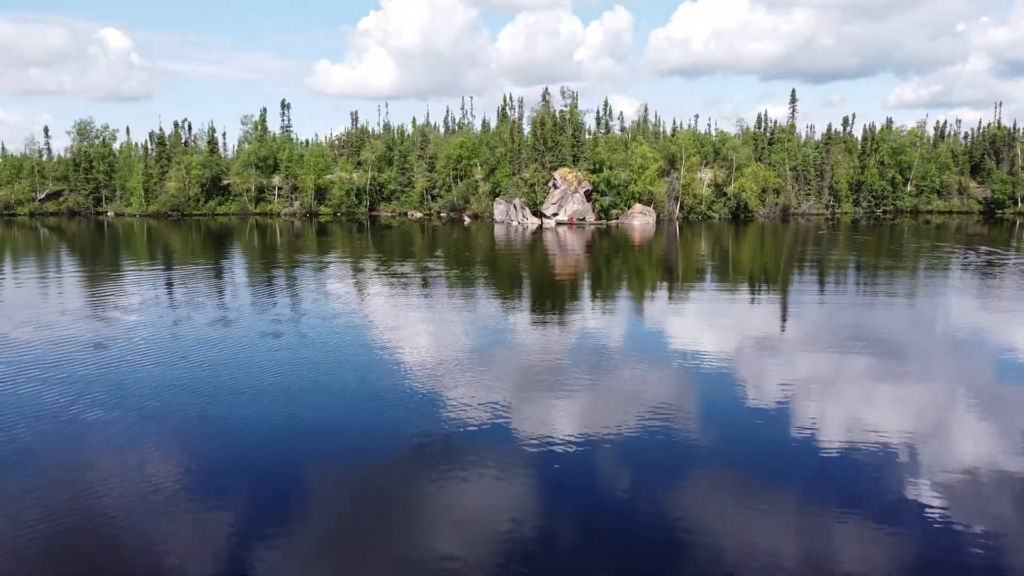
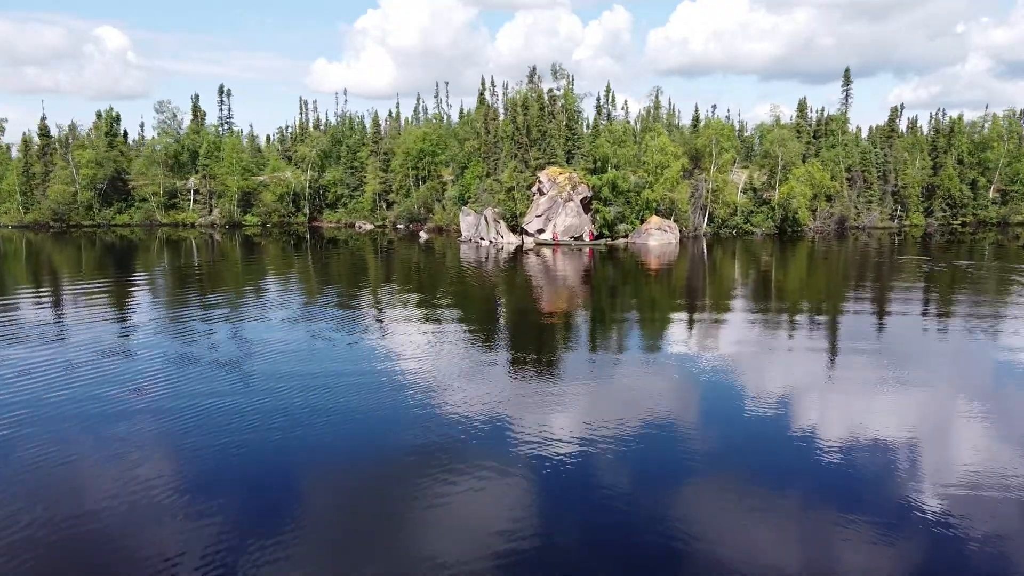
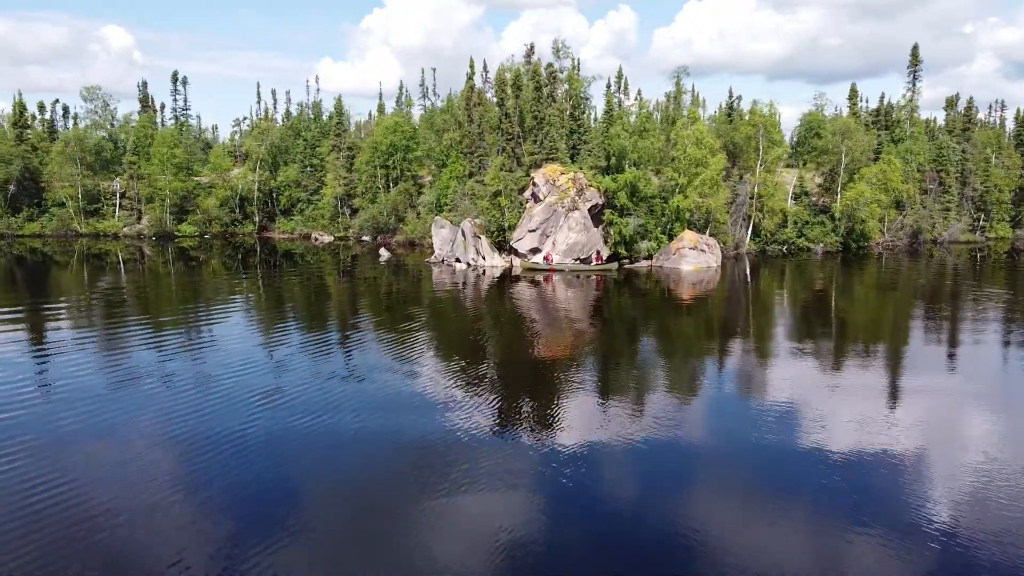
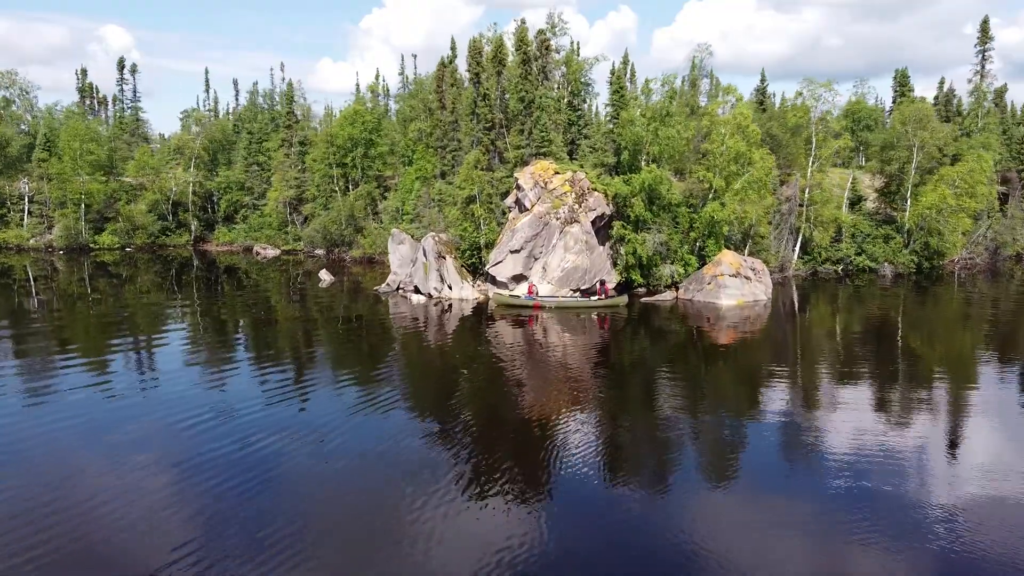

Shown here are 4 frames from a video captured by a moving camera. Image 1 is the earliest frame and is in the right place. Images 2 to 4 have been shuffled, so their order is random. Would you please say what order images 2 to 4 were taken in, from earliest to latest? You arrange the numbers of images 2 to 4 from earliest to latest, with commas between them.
2, 3, 4
